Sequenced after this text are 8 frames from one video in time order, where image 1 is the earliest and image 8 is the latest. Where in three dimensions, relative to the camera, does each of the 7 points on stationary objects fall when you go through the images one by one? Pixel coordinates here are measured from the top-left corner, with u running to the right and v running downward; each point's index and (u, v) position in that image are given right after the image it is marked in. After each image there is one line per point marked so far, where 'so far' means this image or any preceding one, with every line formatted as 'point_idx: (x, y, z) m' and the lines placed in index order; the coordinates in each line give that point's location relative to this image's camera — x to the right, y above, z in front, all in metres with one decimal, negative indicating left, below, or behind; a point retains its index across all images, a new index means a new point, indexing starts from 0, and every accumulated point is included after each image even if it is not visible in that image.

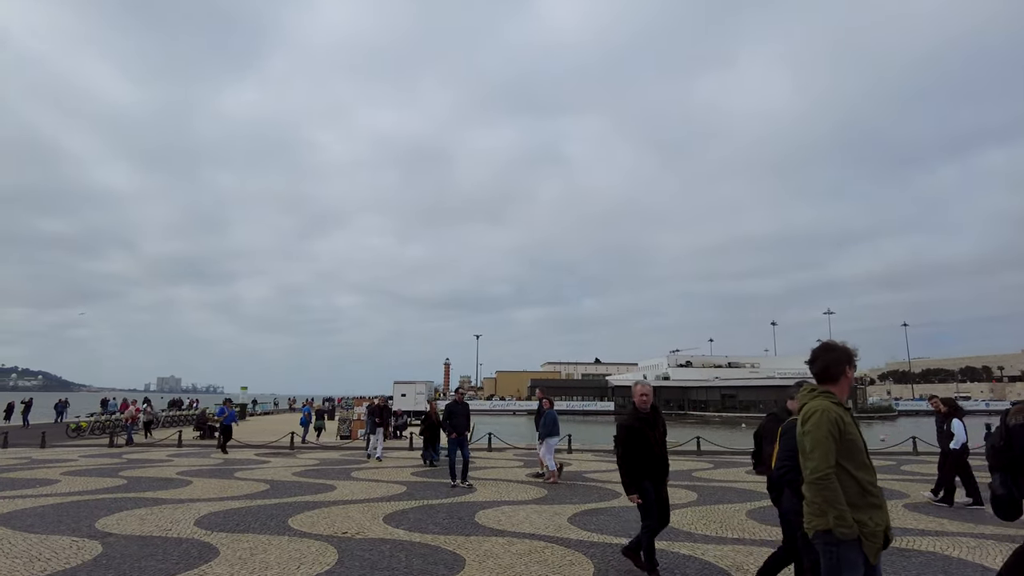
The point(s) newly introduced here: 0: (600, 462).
0: (+2.4, -4.6, +17.0) m
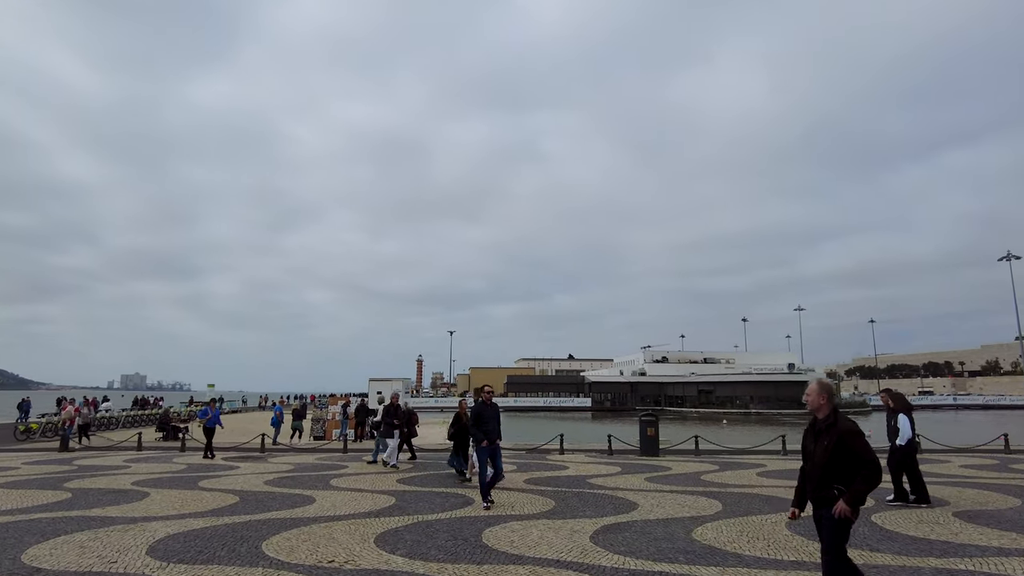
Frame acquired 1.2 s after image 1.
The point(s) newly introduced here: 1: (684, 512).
0: (+2.2, -4.4, +15.9) m
1: (+2.5, -3.3, +9.4) m
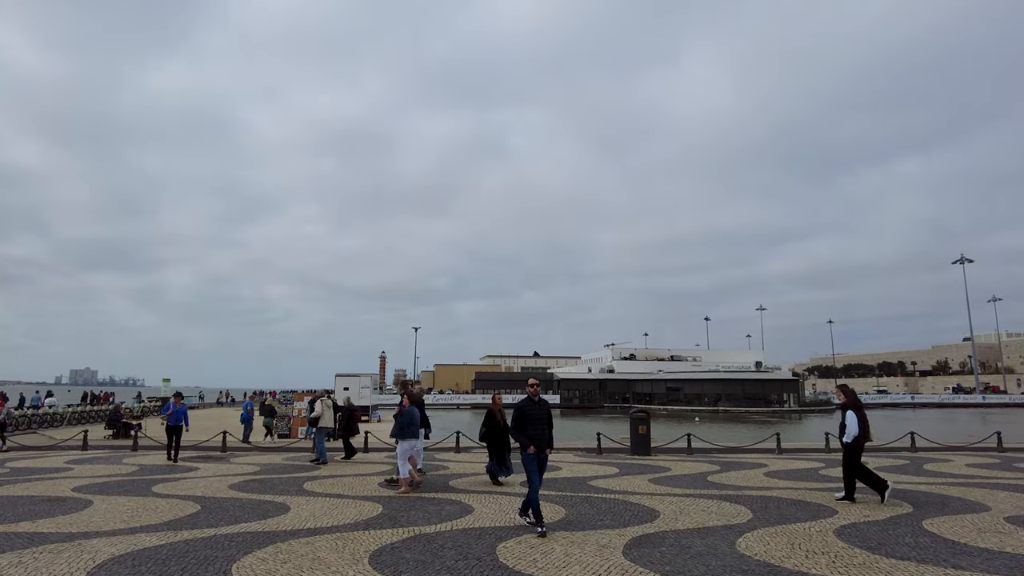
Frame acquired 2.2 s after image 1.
0: (+1.9, -4.1, +14.9) m
1: (+2.6, -3.1, +8.4) m
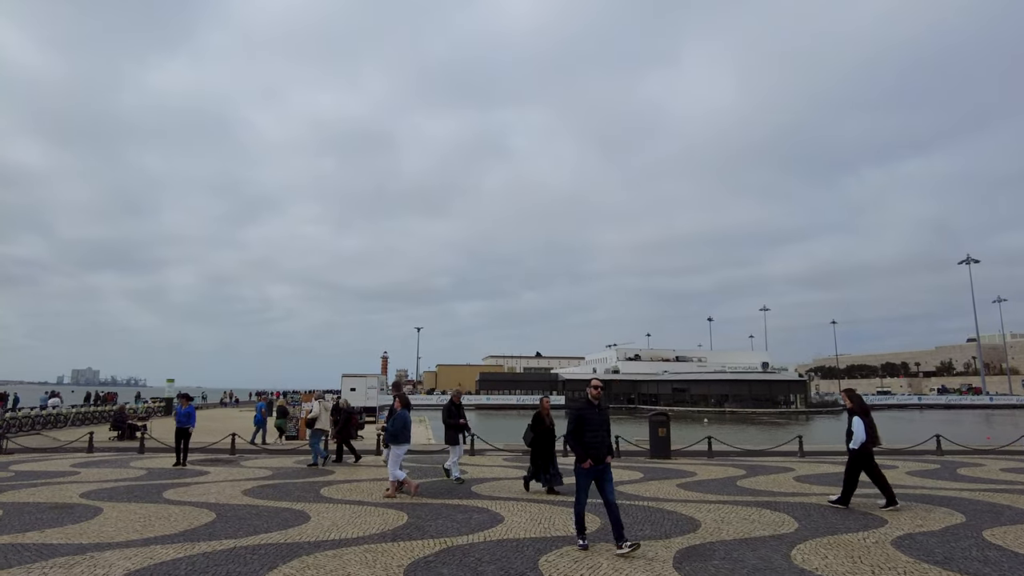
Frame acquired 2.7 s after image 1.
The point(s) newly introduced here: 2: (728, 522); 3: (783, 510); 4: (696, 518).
0: (+2.3, -4.1, +14.4) m
1: (+3.1, -3.0, +7.9) m
2: (+2.9, -3.1, +8.5) m
3: (+3.9, -3.2, +9.2) m
4: (+2.5, -3.1, +8.7) m
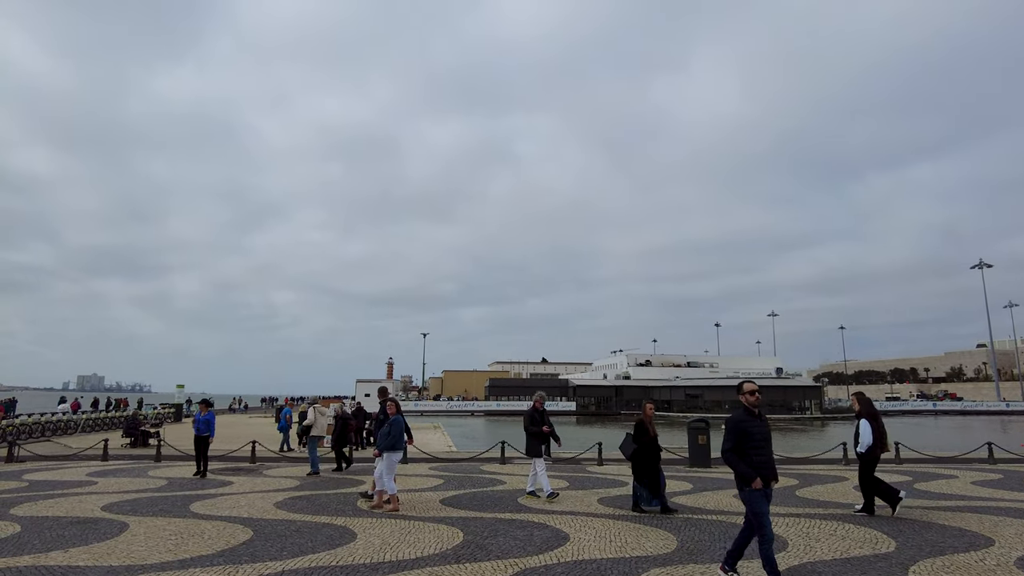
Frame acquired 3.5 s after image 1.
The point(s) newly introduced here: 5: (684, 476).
0: (+3.2, -4.0, +13.6) m
1: (+3.8, -2.9, +7.1) m
2: (+3.7, -3.0, +7.7) m
3: (+4.7, -3.1, +8.4) m
4: (+3.3, -3.0, +7.9) m
5: (+3.8, -4.1, +14.1) m
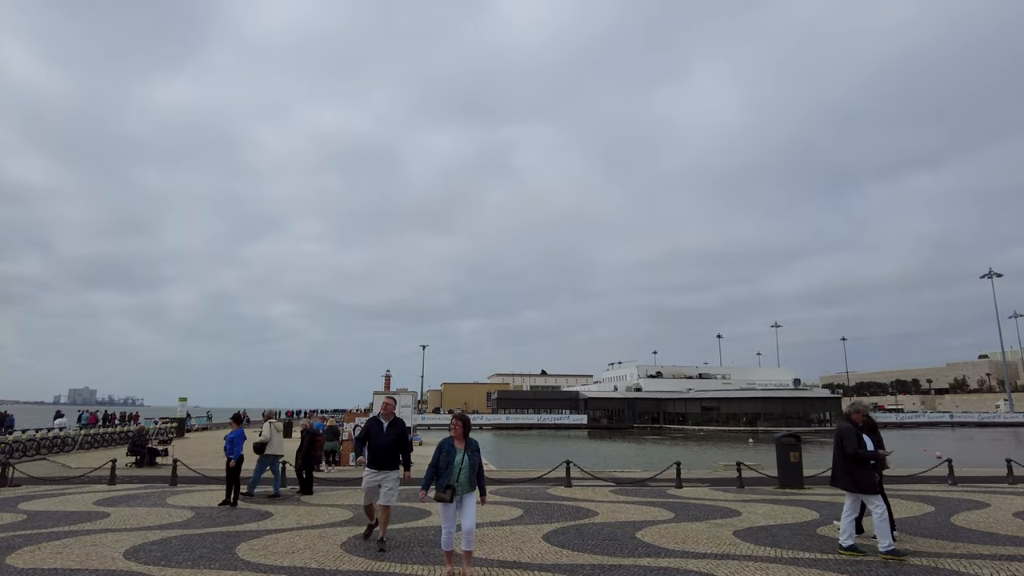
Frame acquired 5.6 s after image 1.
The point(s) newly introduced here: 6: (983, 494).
0: (+4.7, -3.9, +11.6) m
1: (+5.4, -2.7, +5.1) m
2: (+5.3, -2.8, +5.7) m
3: (+6.3, -2.9, +6.4) m
4: (+4.9, -2.8, +5.9) m
5: (+5.3, -4.0, +12.1) m
6: (+9.5, -4.2, +12.9) m
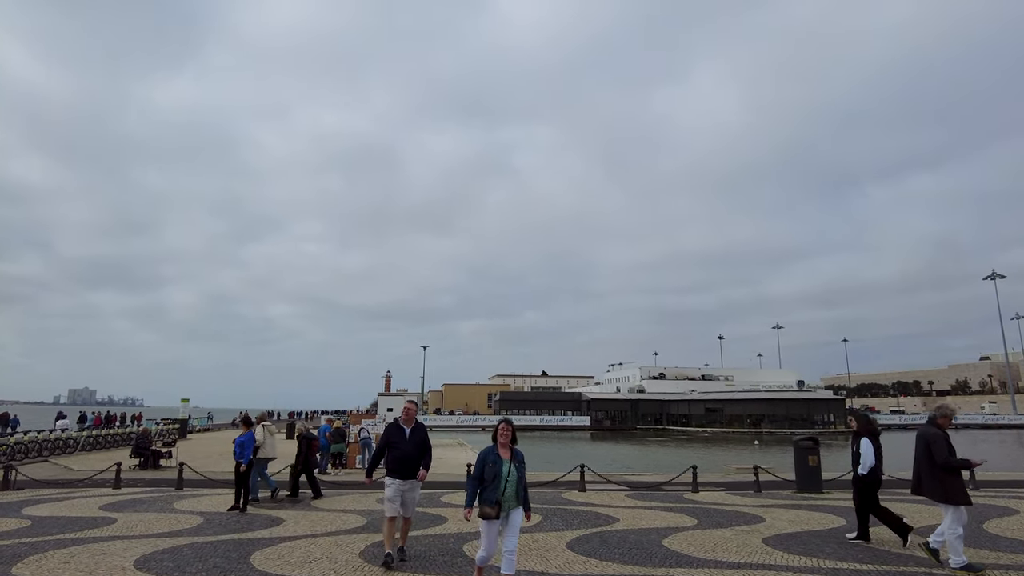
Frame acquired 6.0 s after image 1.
0: (+2.0, -4.7, +15.3) m
1: (+2.6, -3.5, +8.8) m
2: (+2.5, -3.6, +9.4) m
3: (+3.5, -3.7, +10.1) m
4: (+2.1, -3.6, +9.6) m
5: (+2.7, -4.8, +15.8) m
6: (+6.8, -5.0, +16.6) m
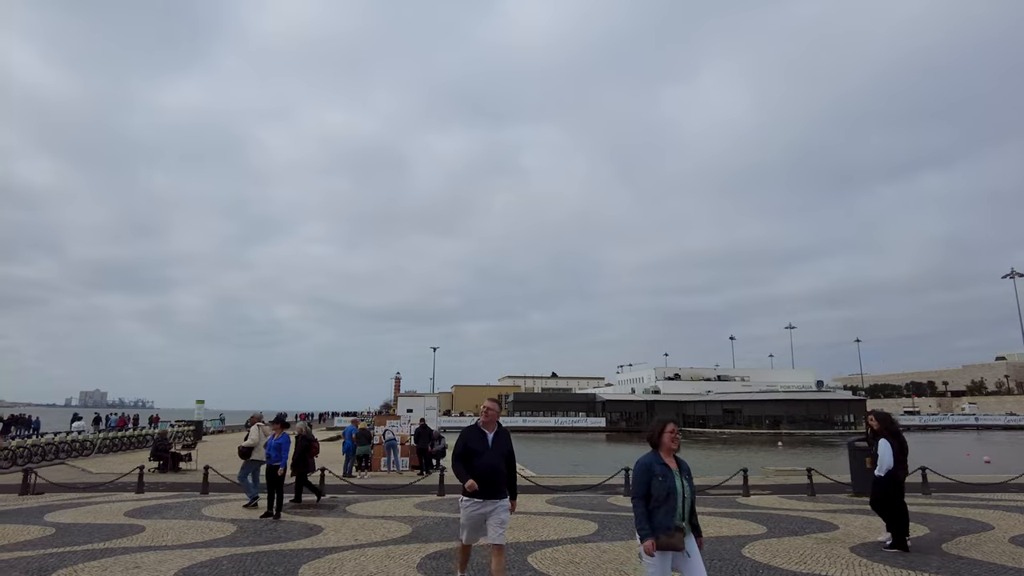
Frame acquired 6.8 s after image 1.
0: (+2.8, -4.6, +14.7) m
1: (+3.3, -3.4, +8.3) m
2: (+3.1, -3.5, +8.9) m
3: (+4.2, -3.6, +9.5) m
4: (+2.7, -3.5, +9.1) m
5: (+3.4, -4.8, +15.3) m
6: (+7.6, -4.9, +16.0) m
